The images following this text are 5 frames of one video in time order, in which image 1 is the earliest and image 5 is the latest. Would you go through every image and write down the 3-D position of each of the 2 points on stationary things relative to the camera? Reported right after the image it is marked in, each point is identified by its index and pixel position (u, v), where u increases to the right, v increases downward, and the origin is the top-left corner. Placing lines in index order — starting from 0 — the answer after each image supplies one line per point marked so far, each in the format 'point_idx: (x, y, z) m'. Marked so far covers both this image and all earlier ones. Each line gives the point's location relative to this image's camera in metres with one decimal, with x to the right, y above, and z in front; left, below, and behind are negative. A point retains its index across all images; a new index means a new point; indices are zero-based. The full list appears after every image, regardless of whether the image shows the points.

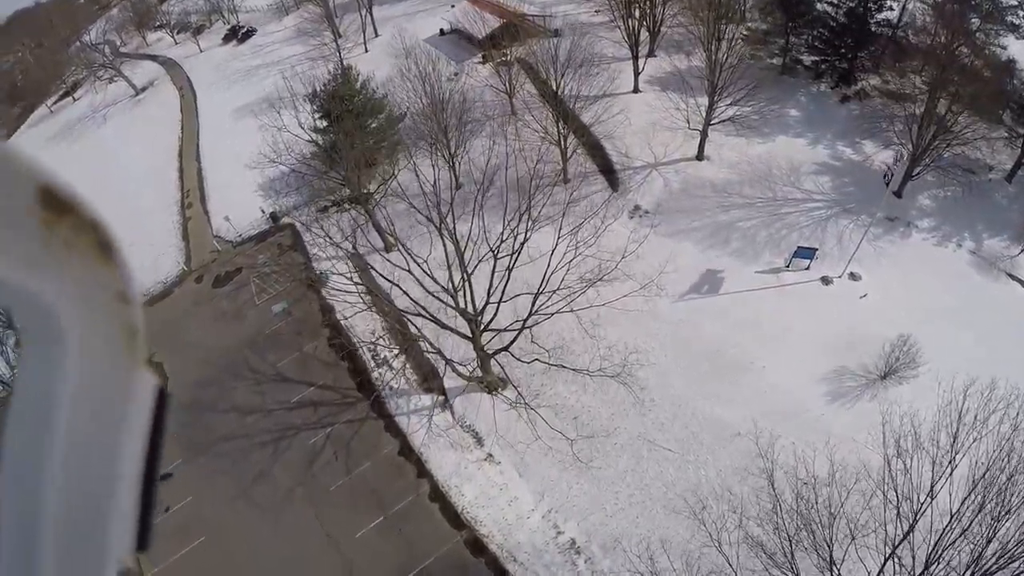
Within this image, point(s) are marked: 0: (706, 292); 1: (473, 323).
0: (+3.7, 0.0, +12.7) m
1: (-0.7, -0.6, +10.9) m
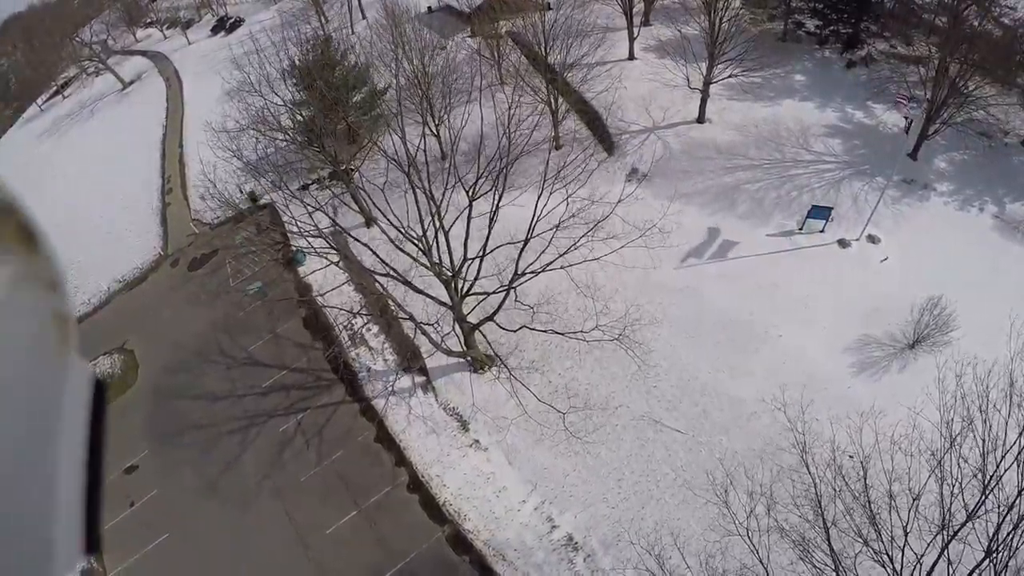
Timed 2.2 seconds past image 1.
0: (+3.5, +0.6, +11.6) m
1: (-0.9, 0.0, +9.8) m
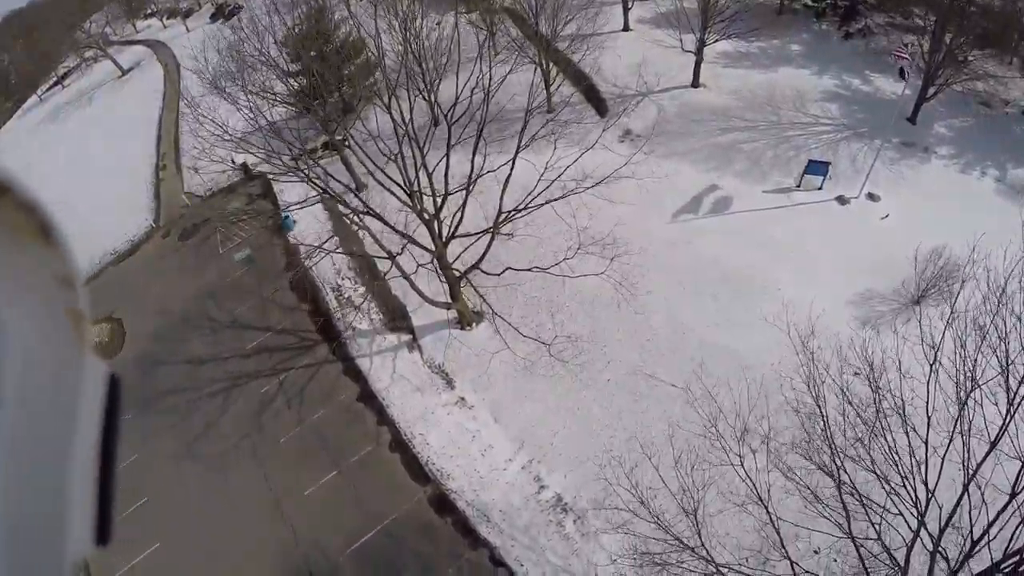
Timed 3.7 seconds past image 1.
0: (+3.4, +1.3, +11.3) m
1: (-1.1, +0.9, +9.5) m
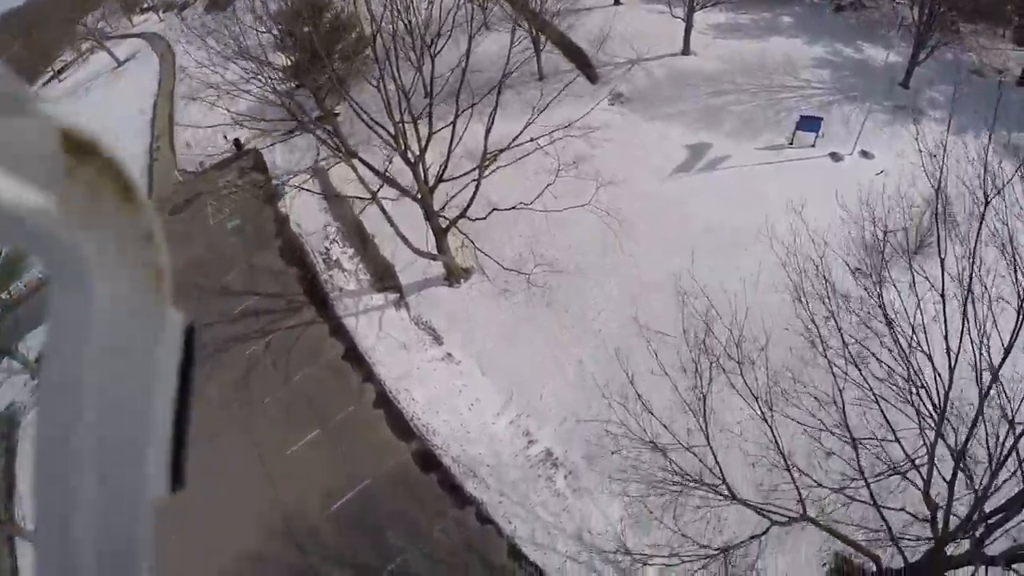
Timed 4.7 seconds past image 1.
0: (+3.2, +2.0, +11.2) m
1: (-1.3, +1.7, +9.4) m
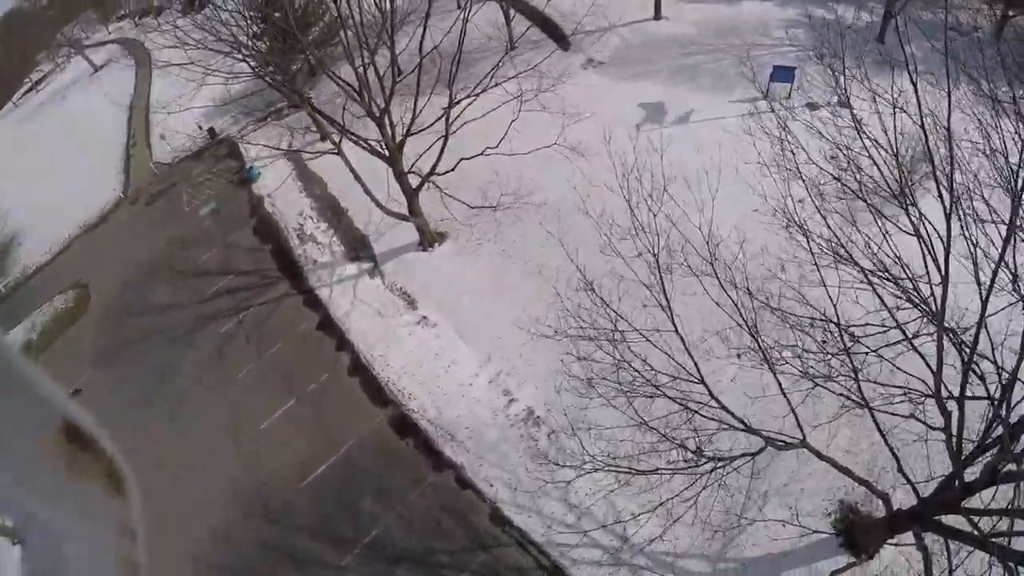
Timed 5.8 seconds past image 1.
0: (+2.7, +2.7, +11.0) m
1: (-1.7, +2.3, +9.2) m
